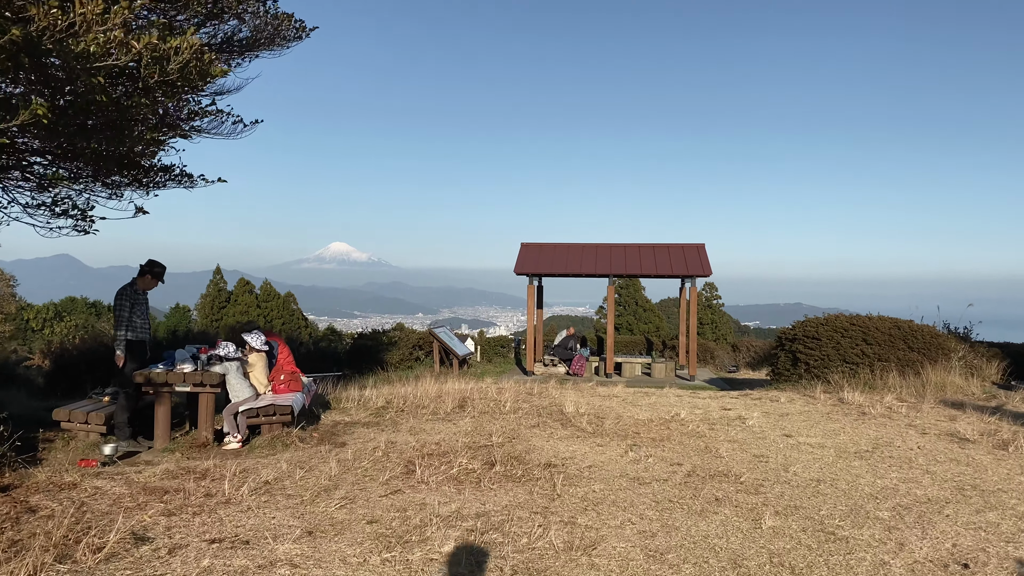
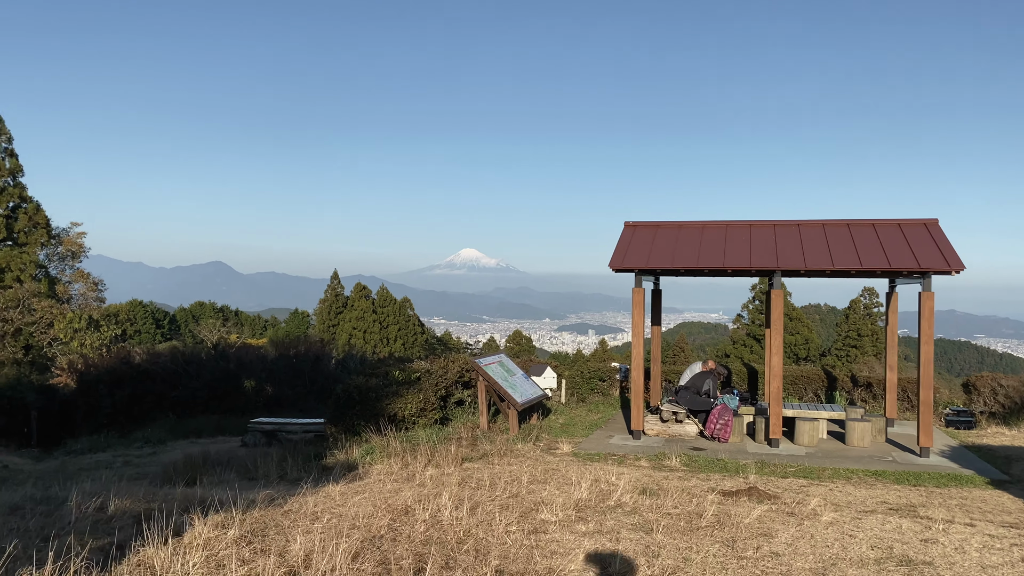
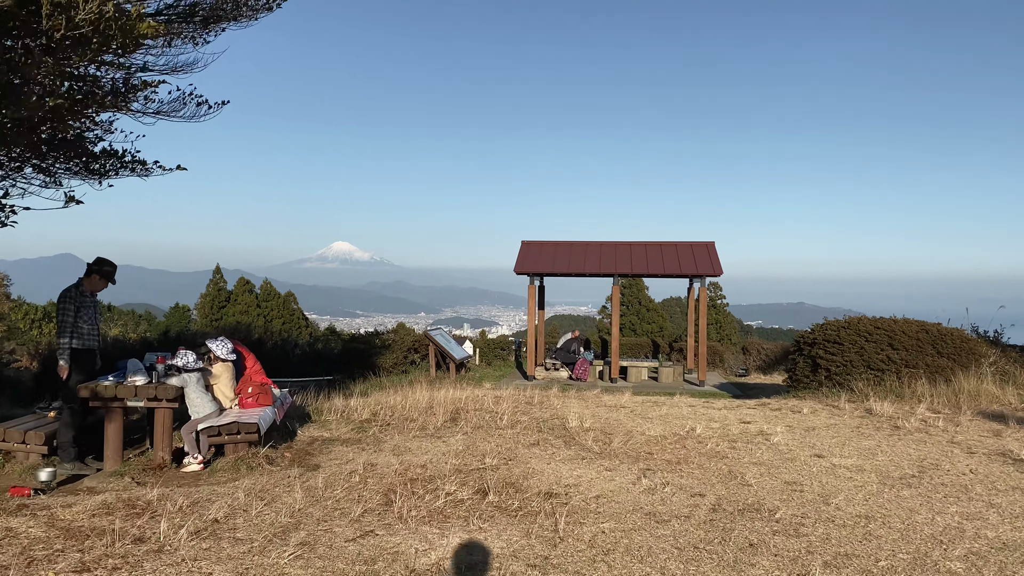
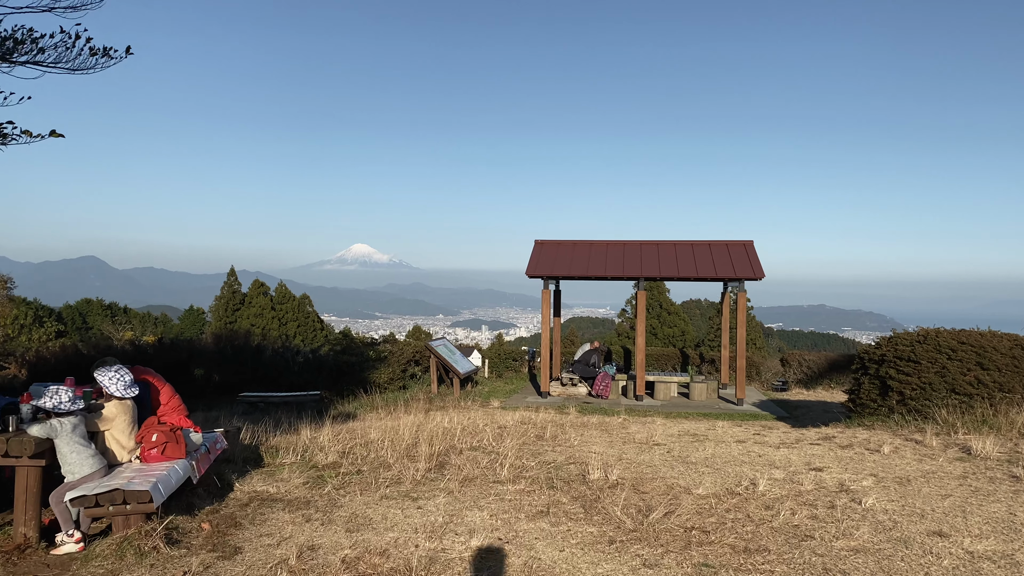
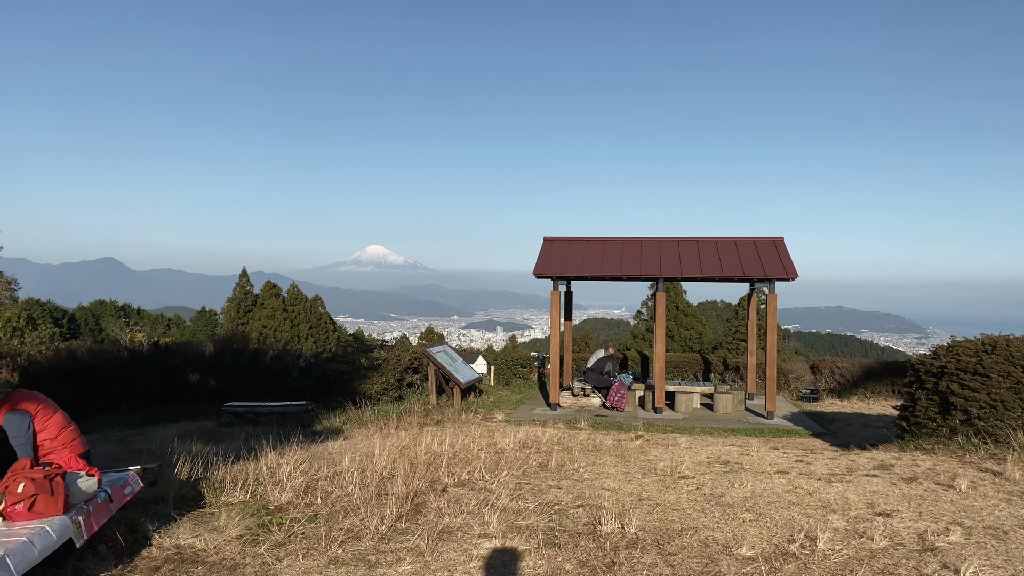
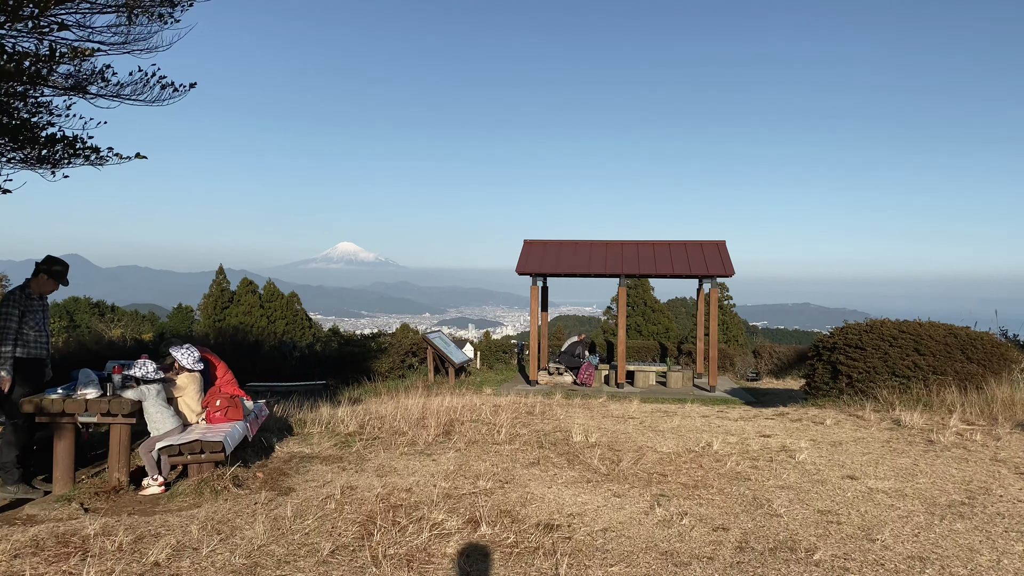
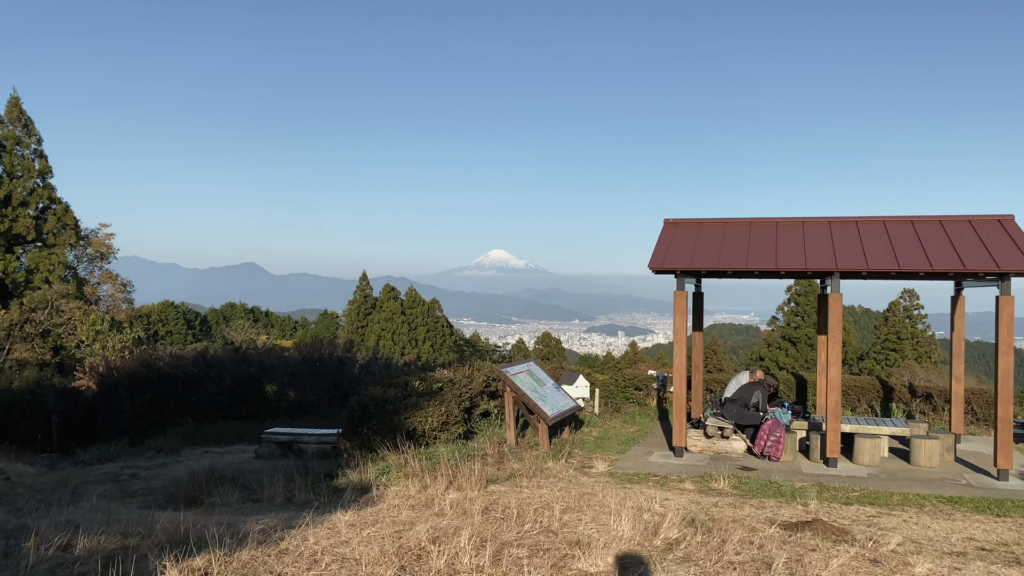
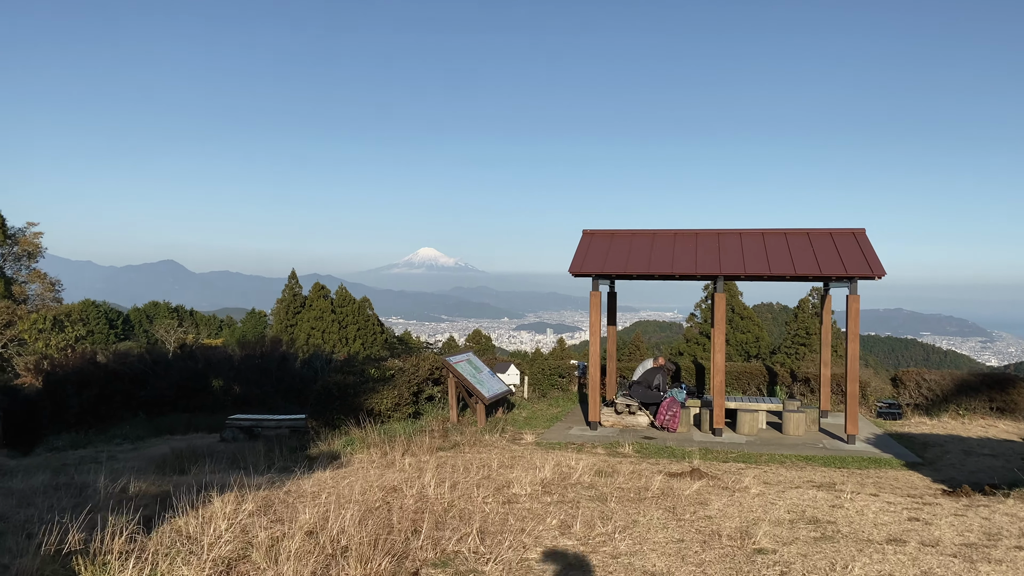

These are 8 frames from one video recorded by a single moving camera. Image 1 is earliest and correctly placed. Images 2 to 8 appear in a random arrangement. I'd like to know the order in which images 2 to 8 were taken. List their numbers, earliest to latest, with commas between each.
3, 6, 4, 5, 8, 2, 7
